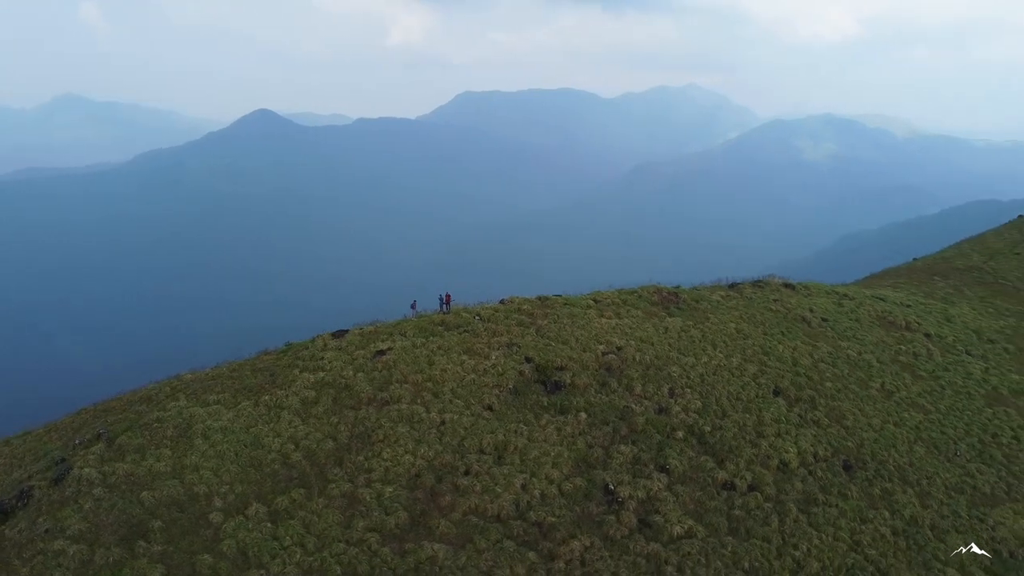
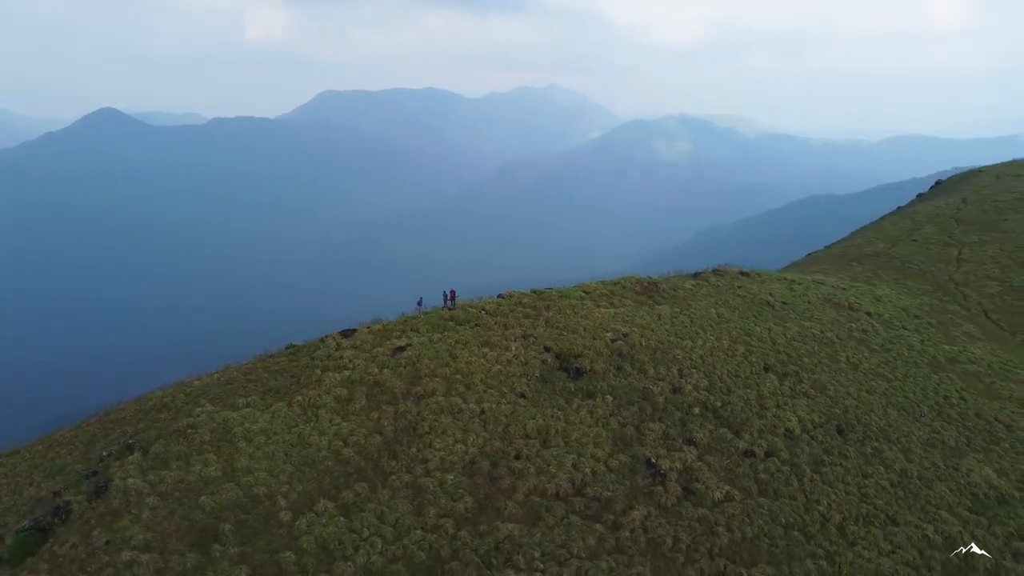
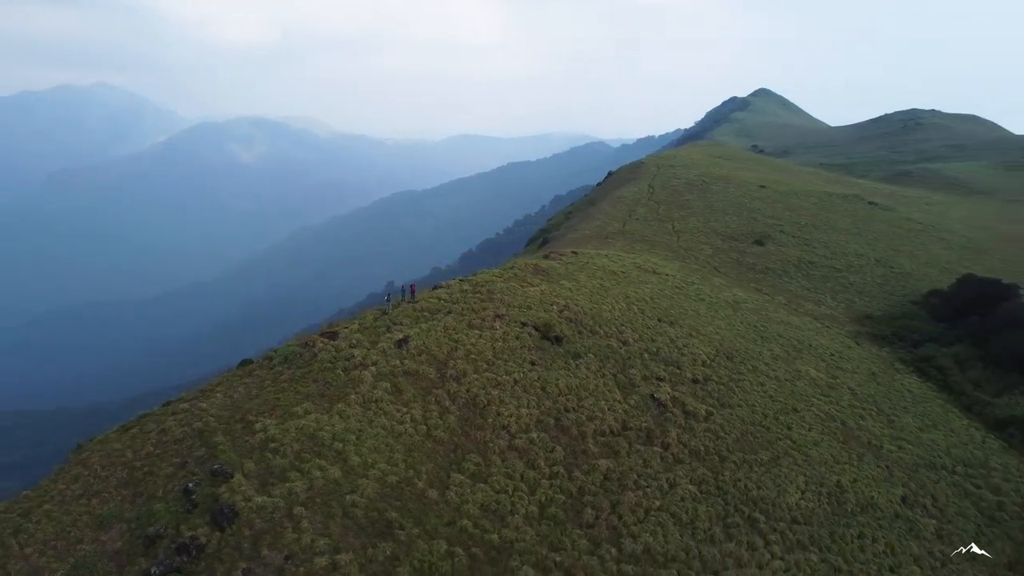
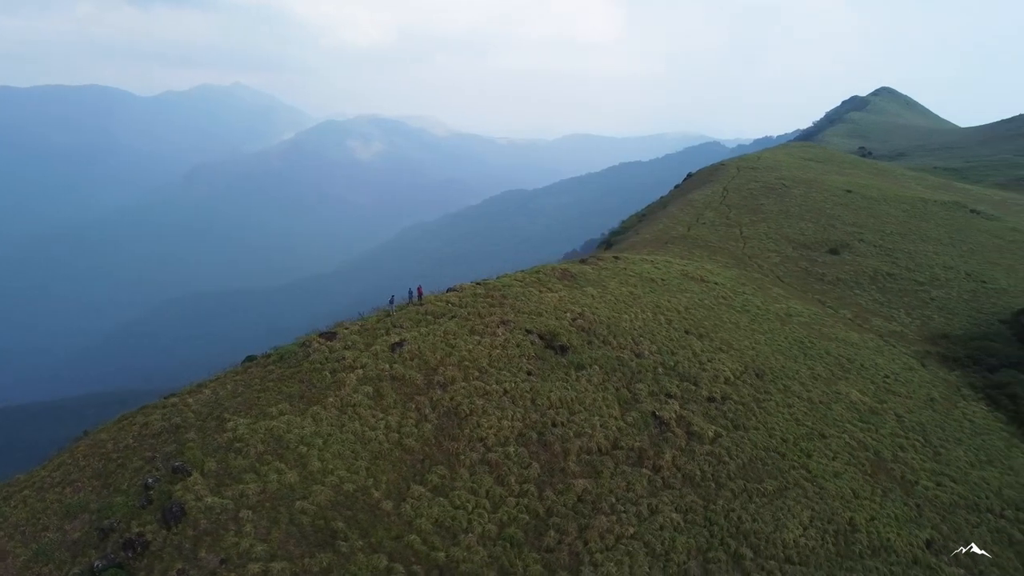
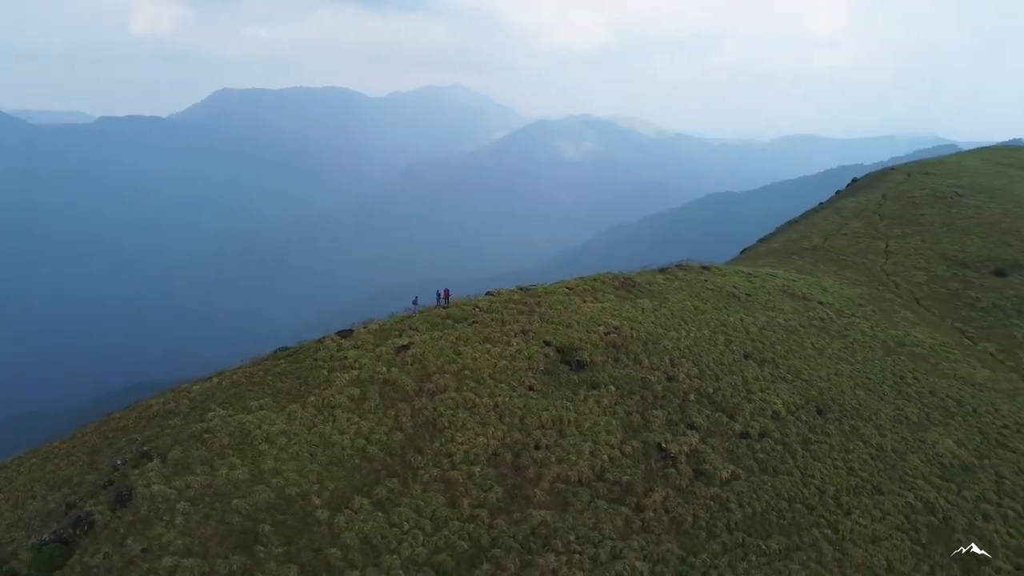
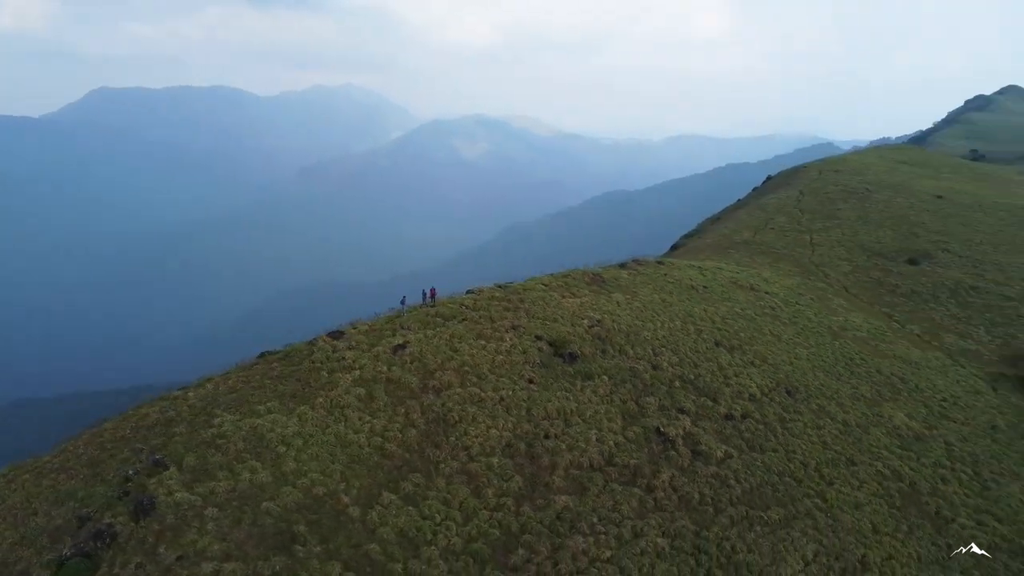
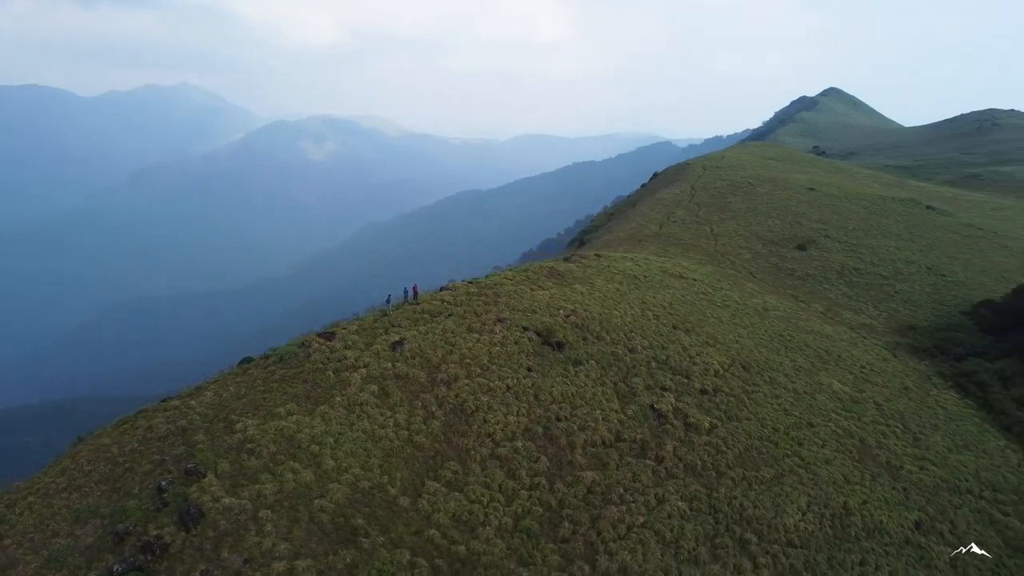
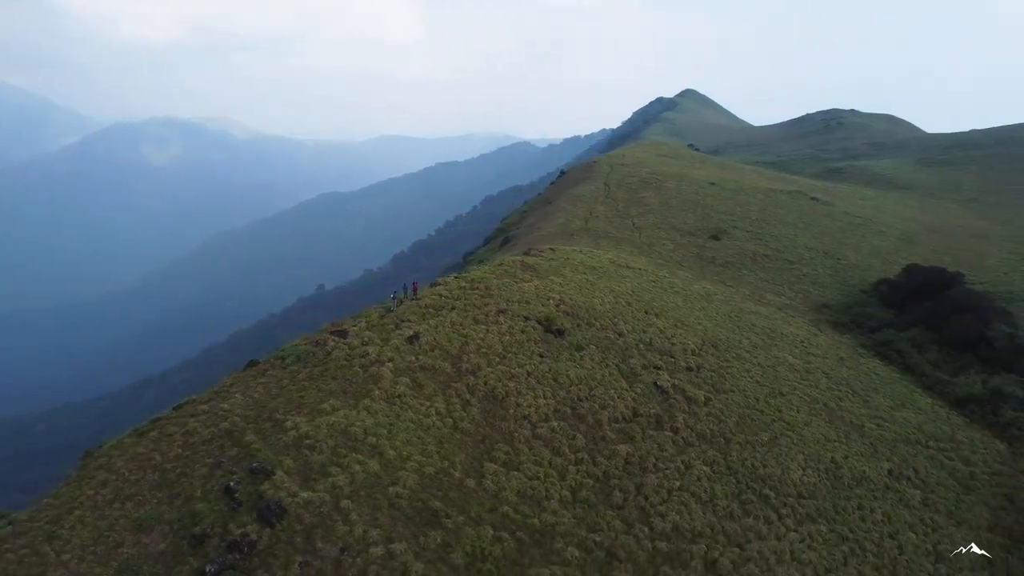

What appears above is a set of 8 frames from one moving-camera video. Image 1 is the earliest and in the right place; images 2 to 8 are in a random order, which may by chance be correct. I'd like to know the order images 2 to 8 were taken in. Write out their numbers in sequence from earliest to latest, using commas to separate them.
2, 5, 6, 4, 7, 3, 8
